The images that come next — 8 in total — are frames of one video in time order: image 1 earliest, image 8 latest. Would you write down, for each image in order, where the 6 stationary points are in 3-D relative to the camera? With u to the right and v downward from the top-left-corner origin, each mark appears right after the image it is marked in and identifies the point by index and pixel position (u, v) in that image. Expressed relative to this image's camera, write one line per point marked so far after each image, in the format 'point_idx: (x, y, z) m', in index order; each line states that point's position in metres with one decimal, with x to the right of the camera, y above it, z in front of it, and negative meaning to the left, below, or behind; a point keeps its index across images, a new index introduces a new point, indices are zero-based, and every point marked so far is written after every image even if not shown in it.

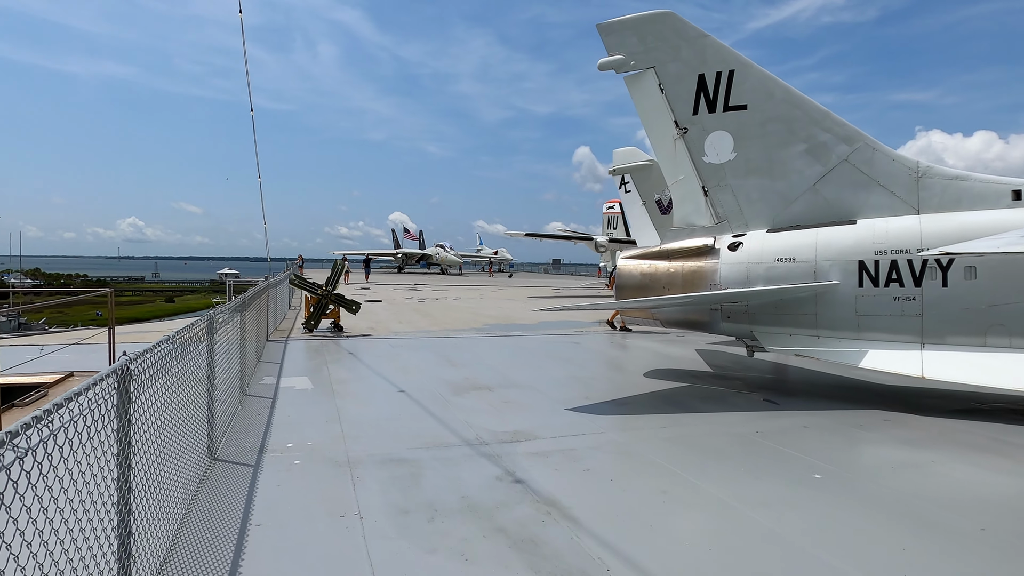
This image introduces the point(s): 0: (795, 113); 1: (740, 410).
0: (+2.5, +1.6, +5.9) m
1: (+1.8, -1.0, +5.2) m
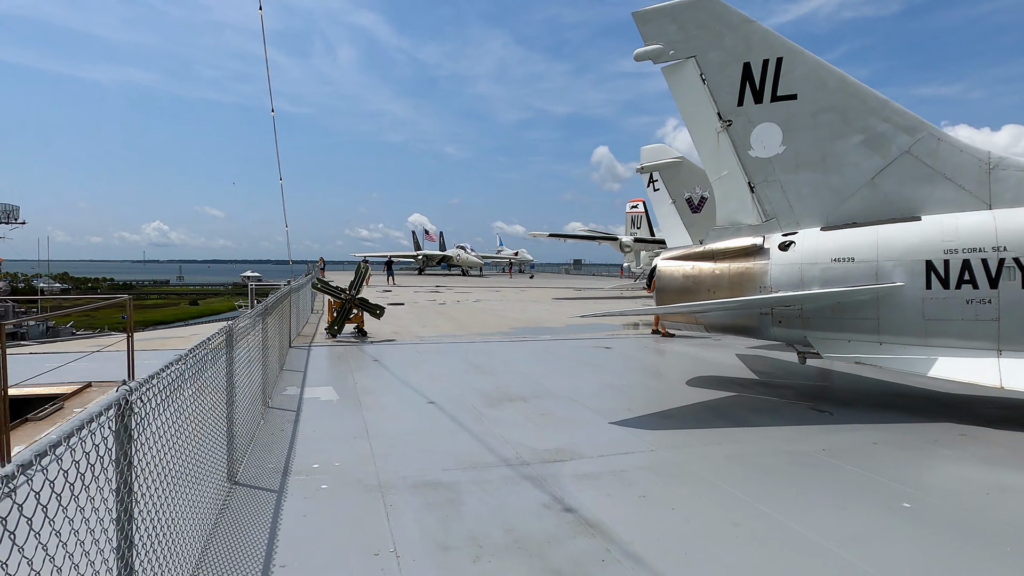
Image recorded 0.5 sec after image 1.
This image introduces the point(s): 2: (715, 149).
0: (+2.8, +1.5, +5.4) m
1: (+2.1, -1.0, +4.8) m
2: (+1.9, +1.3, +6.2) m
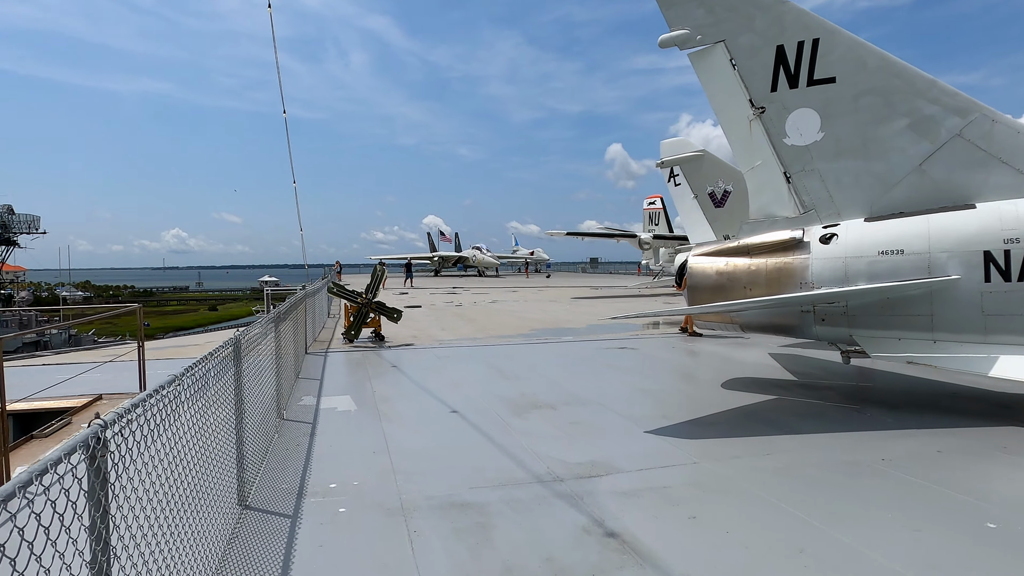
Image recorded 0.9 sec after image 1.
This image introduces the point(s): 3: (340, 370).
0: (+3.0, +1.6, +5.1) m
1: (+2.3, -1.0, +4.5) m
2: (+2.1, +1.3, +5.8) m
3: (-1.8, -0.9, +7.1) m
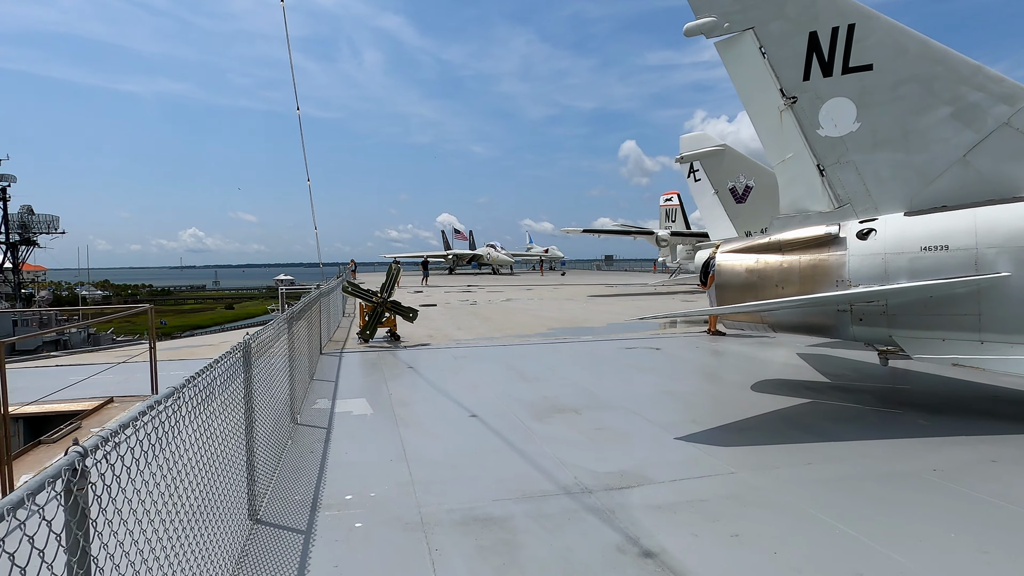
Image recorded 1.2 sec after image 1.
0: (+3.1, +1.6, +4.8) m
1: (+2.4, -0.9, +4.2) m
2: (+2.3, +1.3, +5.6) m
3: (-1.6, -0.9, +6.9) m
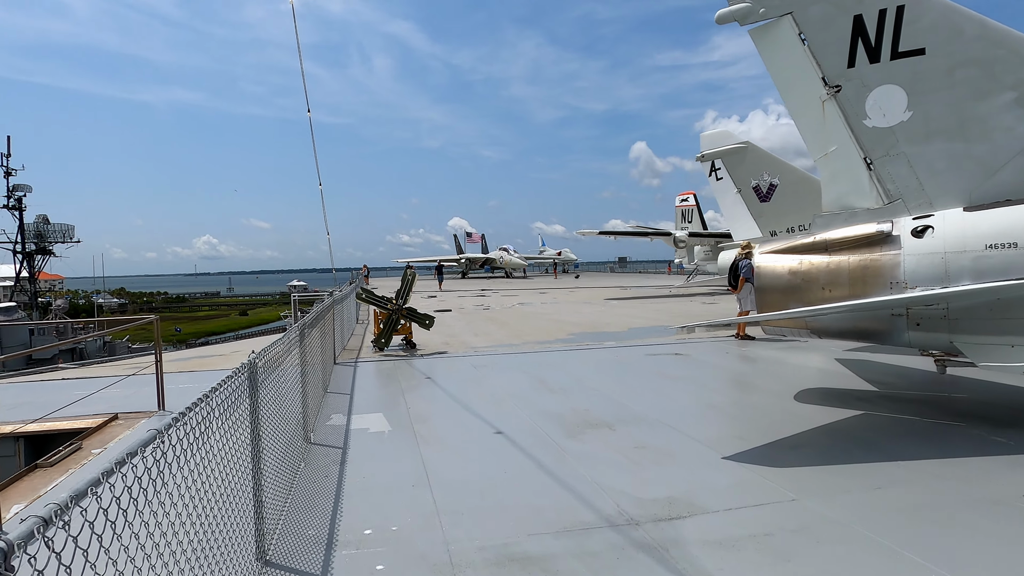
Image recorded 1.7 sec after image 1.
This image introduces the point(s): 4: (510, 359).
0: (+3.3, +1.6, +4.4) m
1: (+2.6, -1.0, +3.8) m
2: (+2.4, +1.3, +5.2) m
3: (-1.4, -1.0, +6.6) m
4: (0.0, -0.8, +7.9) m
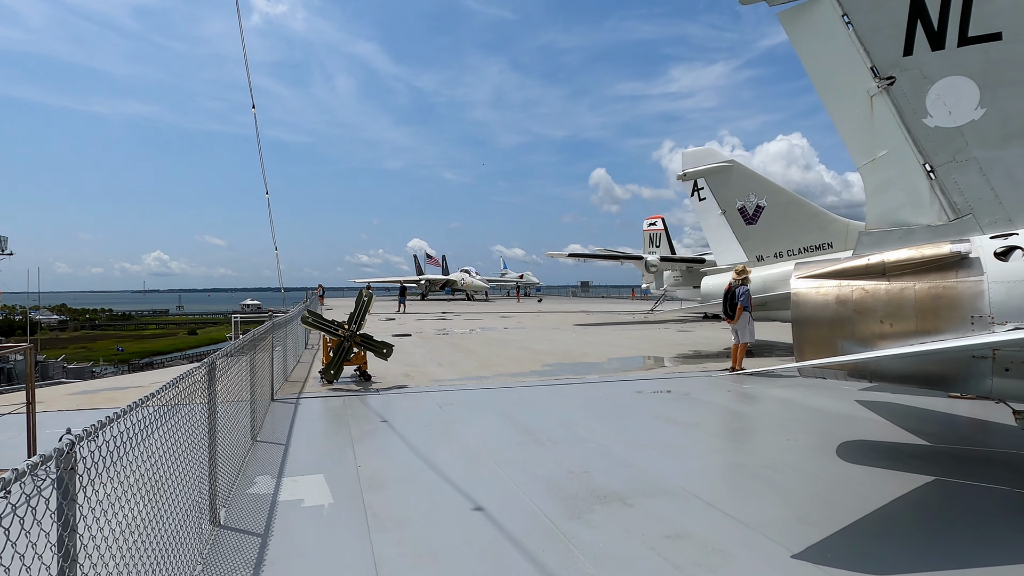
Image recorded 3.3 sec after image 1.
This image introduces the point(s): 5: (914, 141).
0: (+3.2, +1.4, +3.6) m
1: (+2.5, -1.1, +2.9) m
2: (+2.3, +1.1, +4.3) m
3: (-1.6, -1.1, +5.4) m
4: (-0.3, -1.1, +6.8) m
5: (+2.5, +0.9, +4.2) m
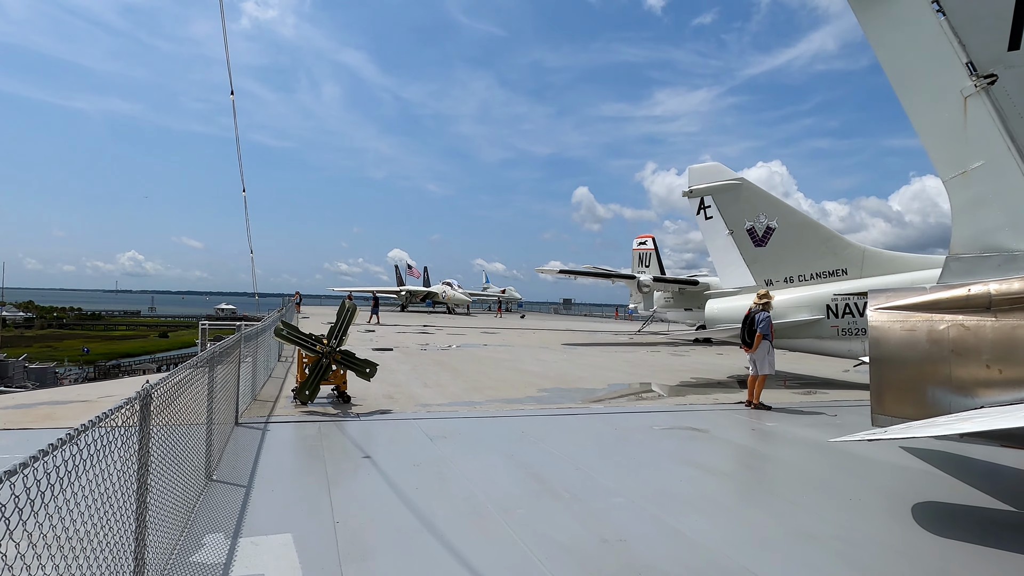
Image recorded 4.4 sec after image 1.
0: (+3.4, +1.2, +3.0) m
1: (+2.7, -1.3, +2.2) m
2: (+2.5, +0.9, +3.7) m
3: (-1.6, -1.2, +4.6) m
4: (-0.3, -1.2, +6.0) m
5: (+2.7, +0.7, +3.5) m
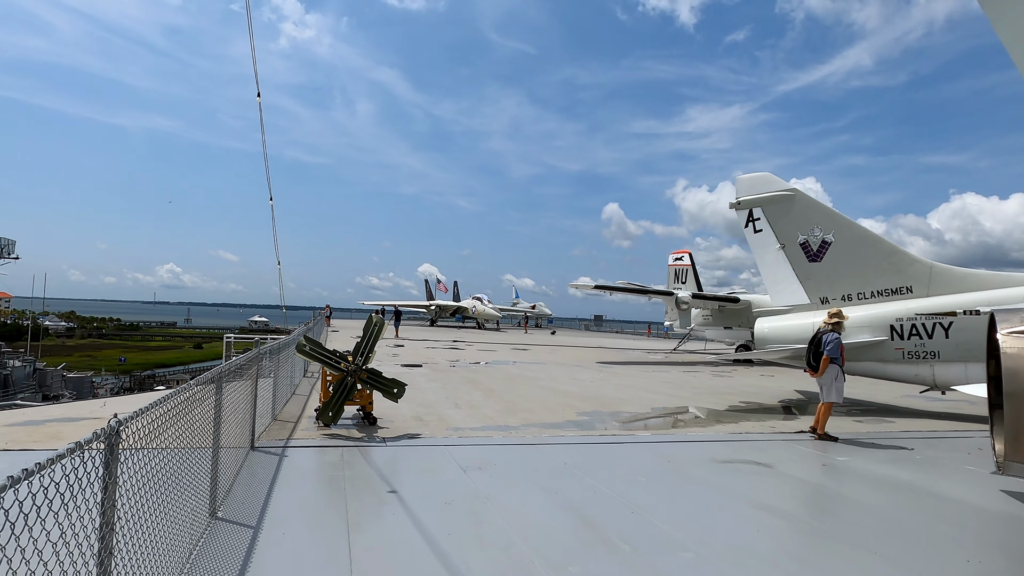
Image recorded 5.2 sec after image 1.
0: (+3.6, +1.1, +2.3) m
1: (+2.8, -1.4, +1.5) m
2: (+2.7, +0.8, +3.0) m
3: (-1.3, -1.3, +4.1) m
4: (0.0, -1.4, +5.4) m
5: (+2.9, +0.6, +2.9) m
